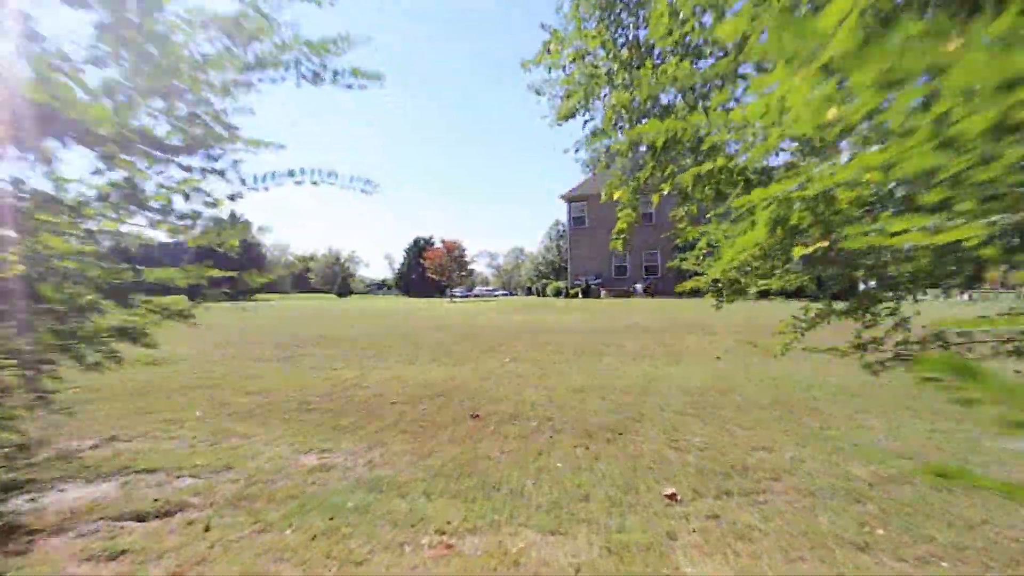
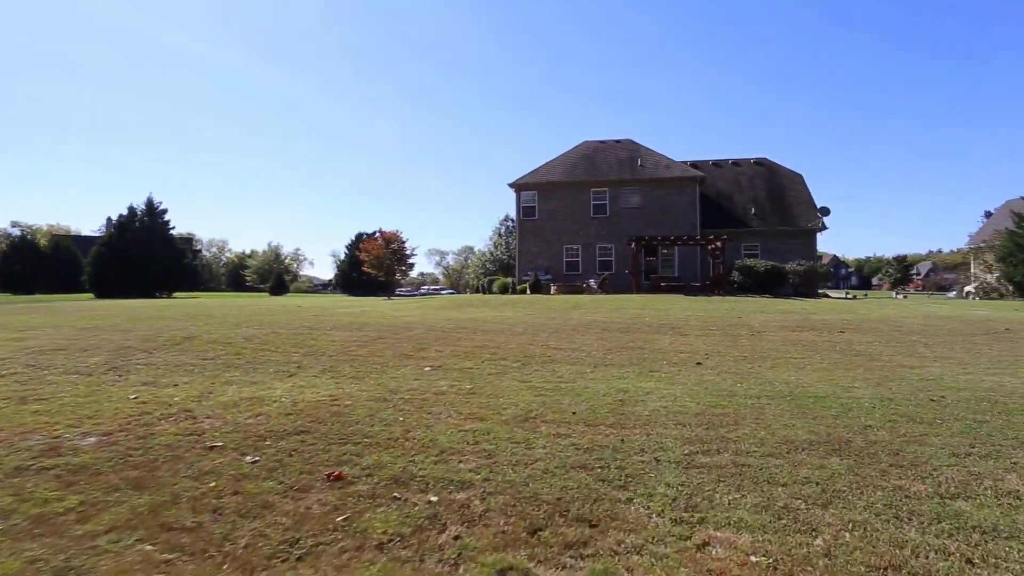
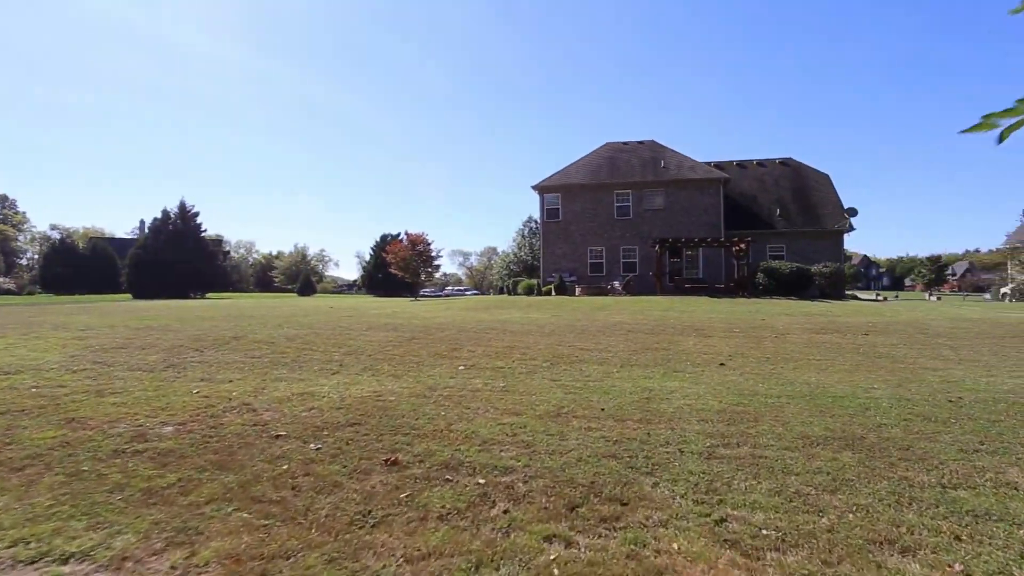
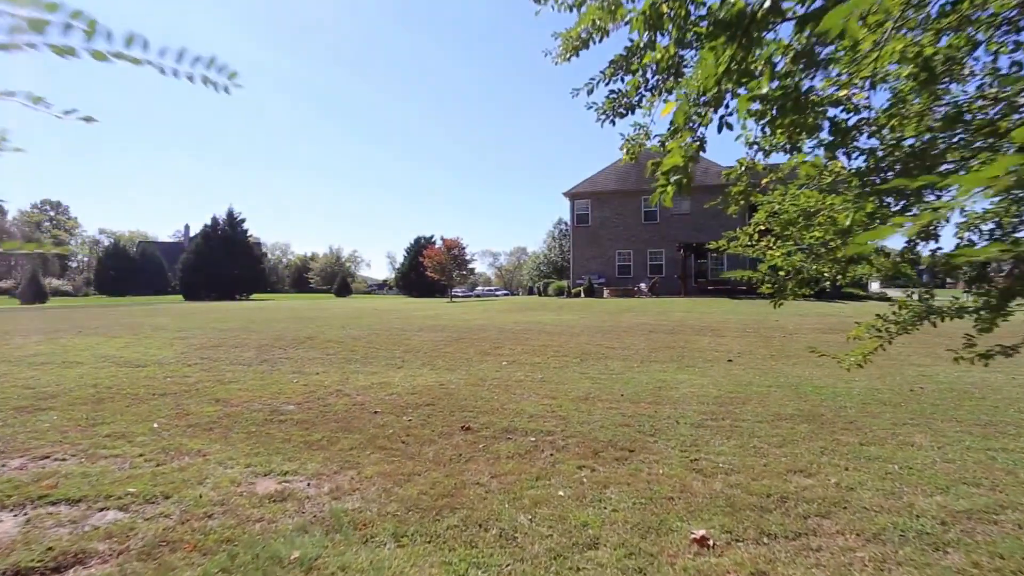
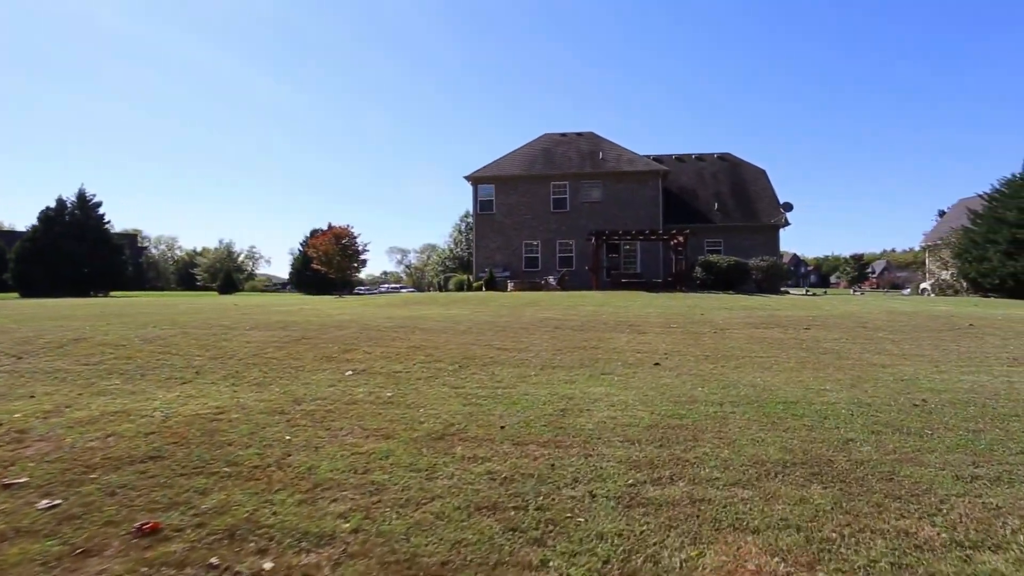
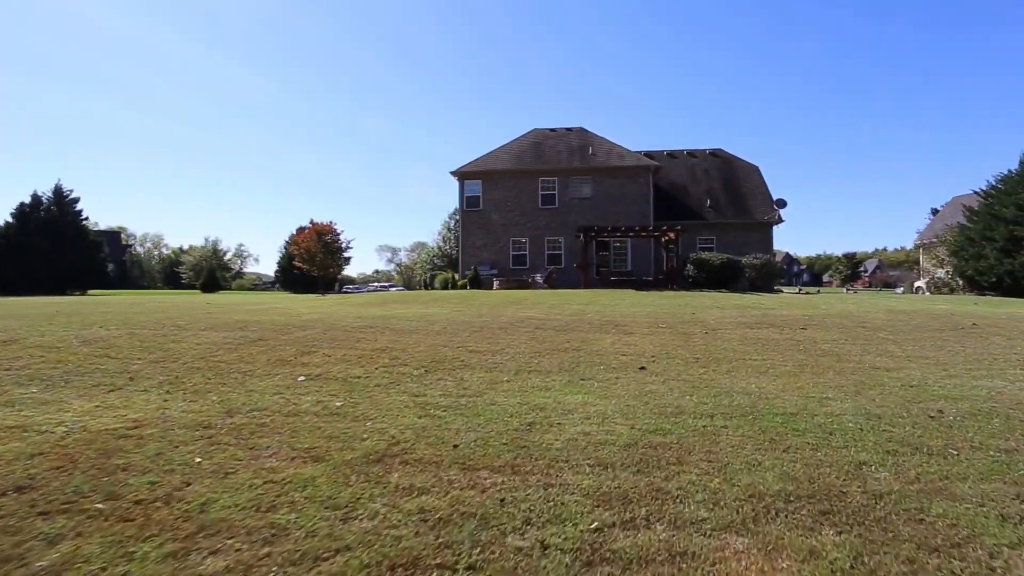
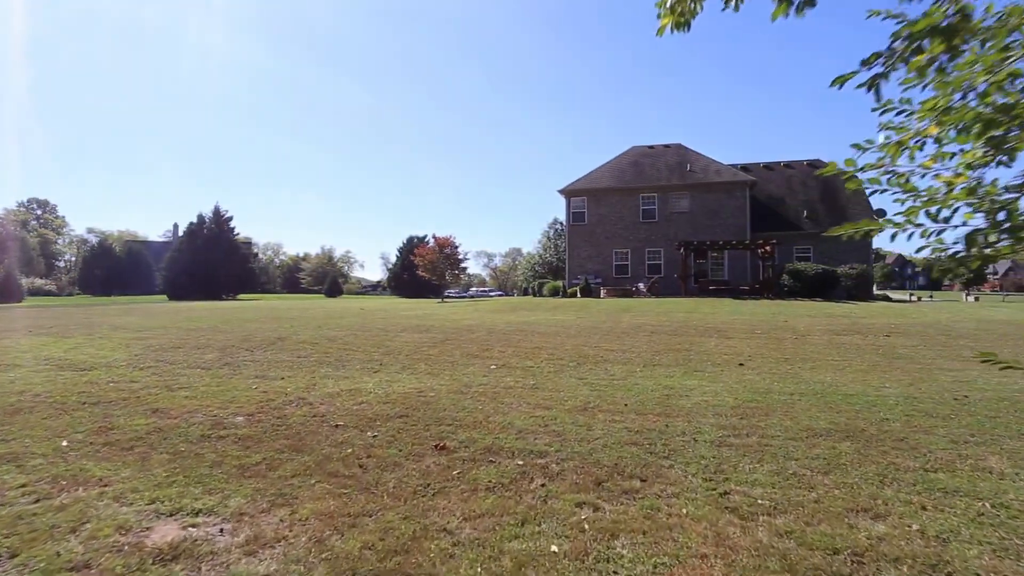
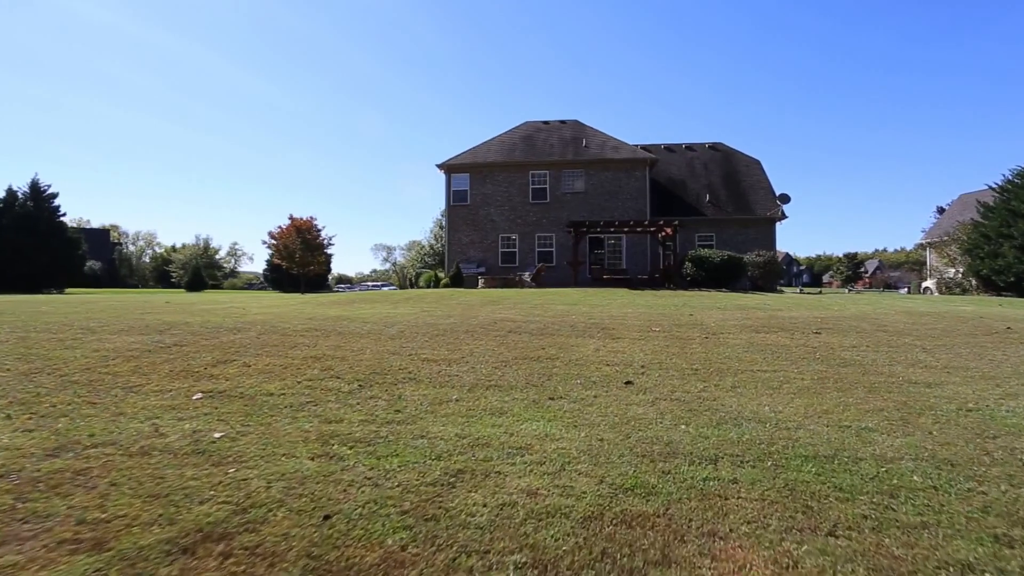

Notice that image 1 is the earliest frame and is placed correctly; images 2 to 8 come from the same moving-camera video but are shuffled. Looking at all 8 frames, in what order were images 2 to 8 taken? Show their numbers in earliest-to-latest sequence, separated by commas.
4, 7, 3, 2, 5, 6, 8
